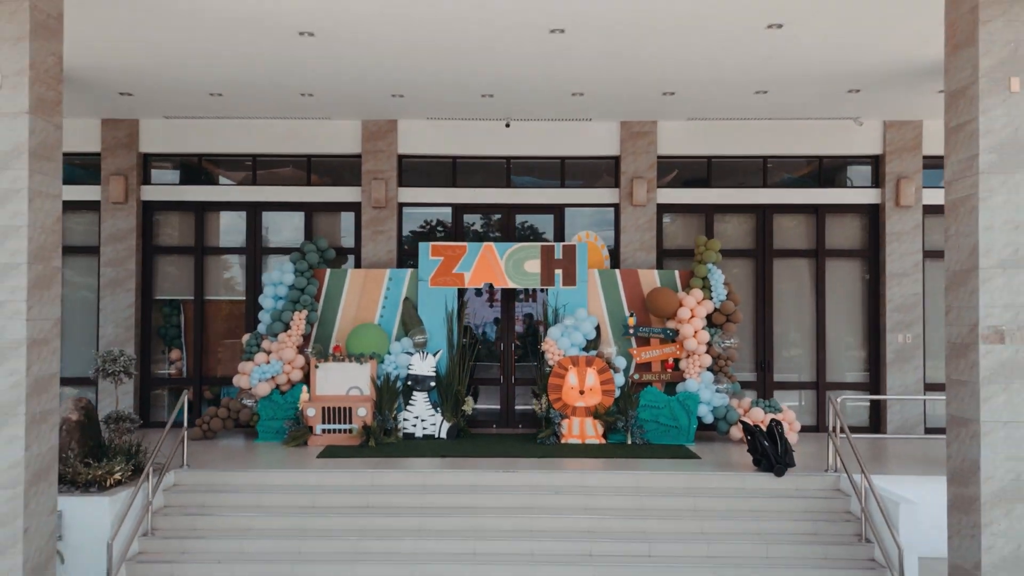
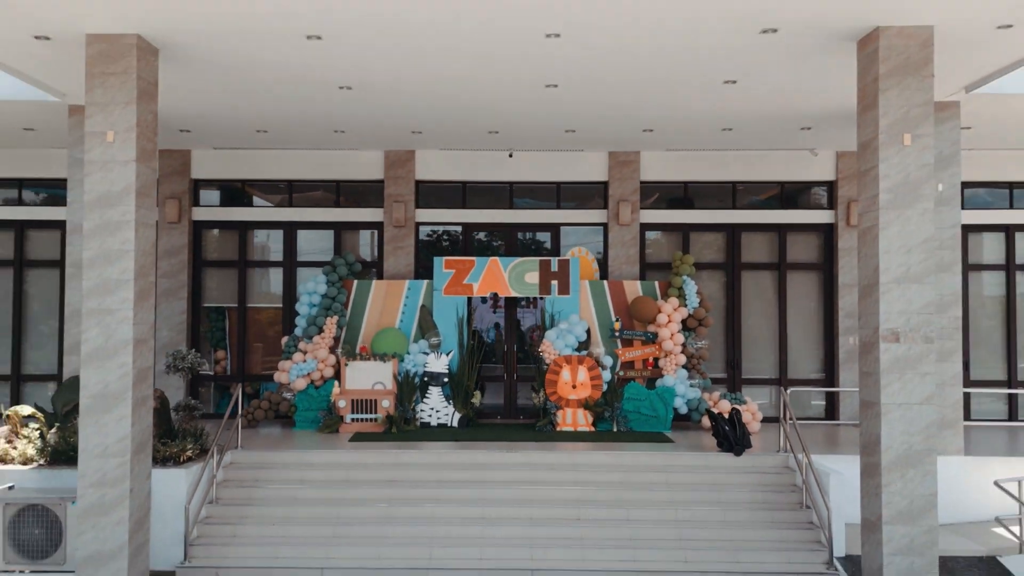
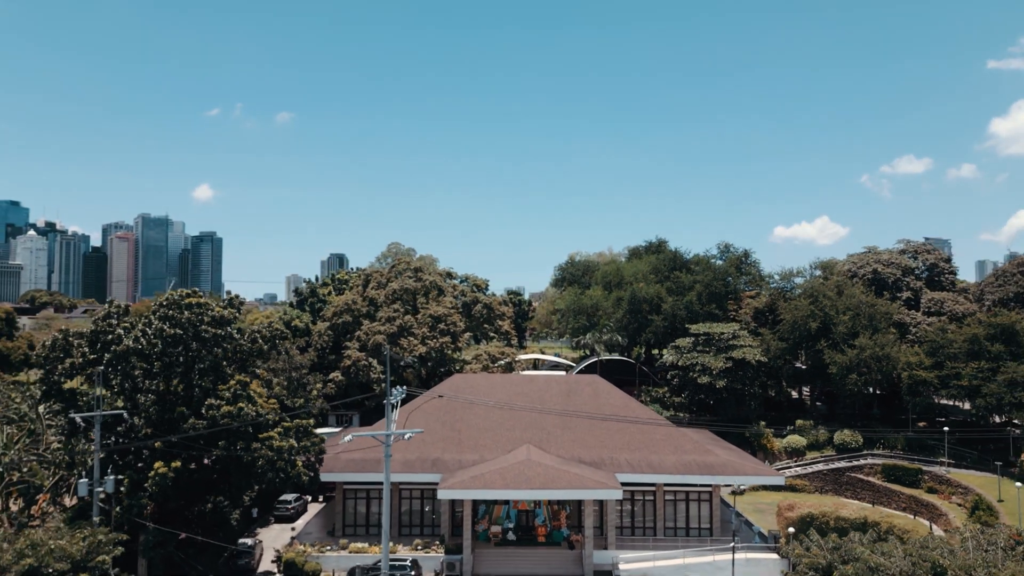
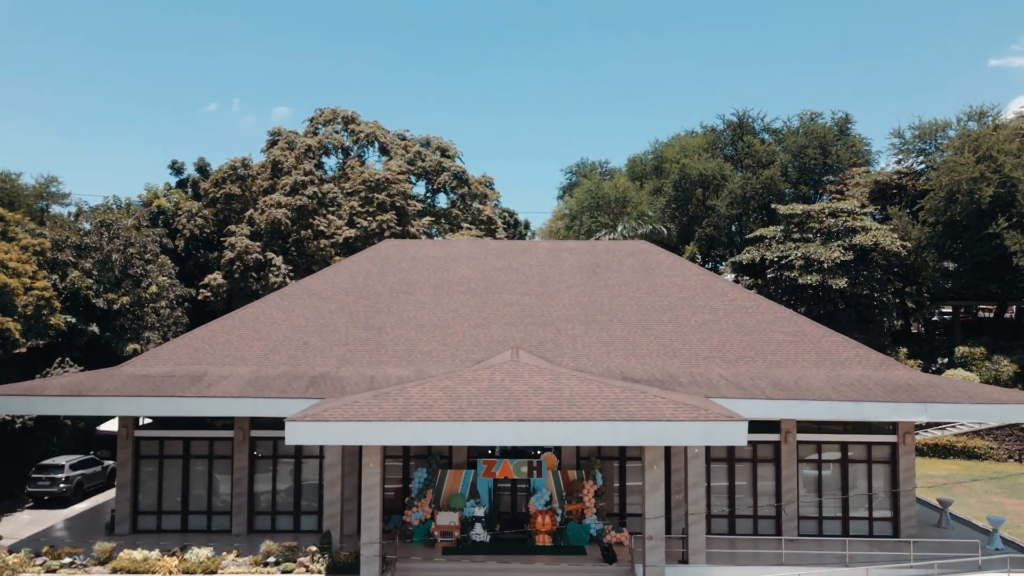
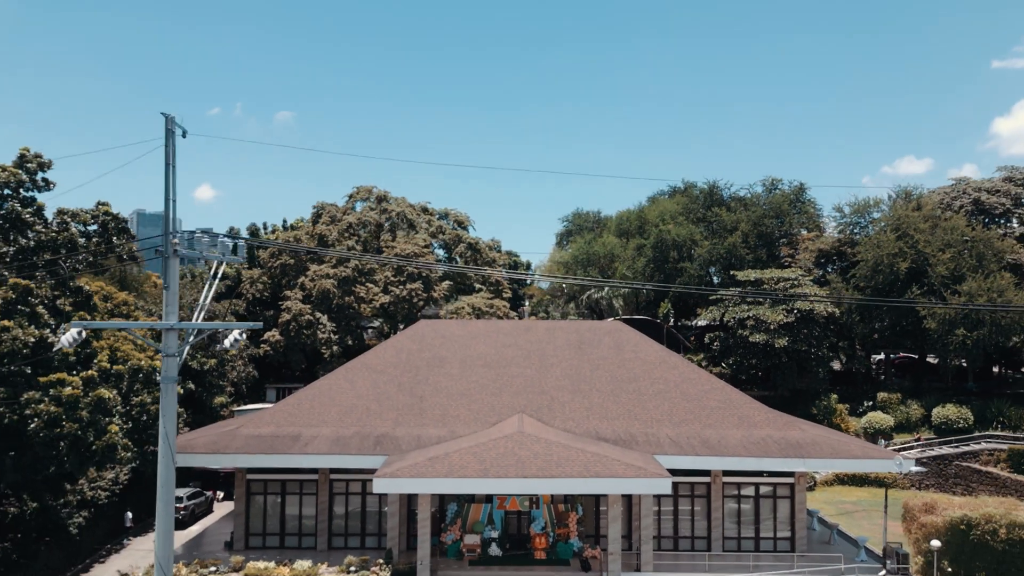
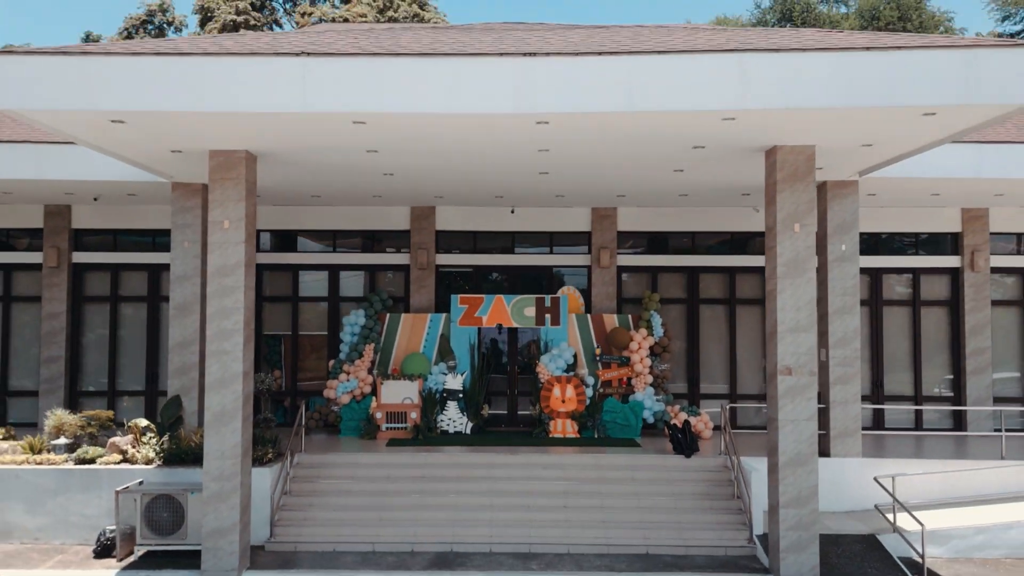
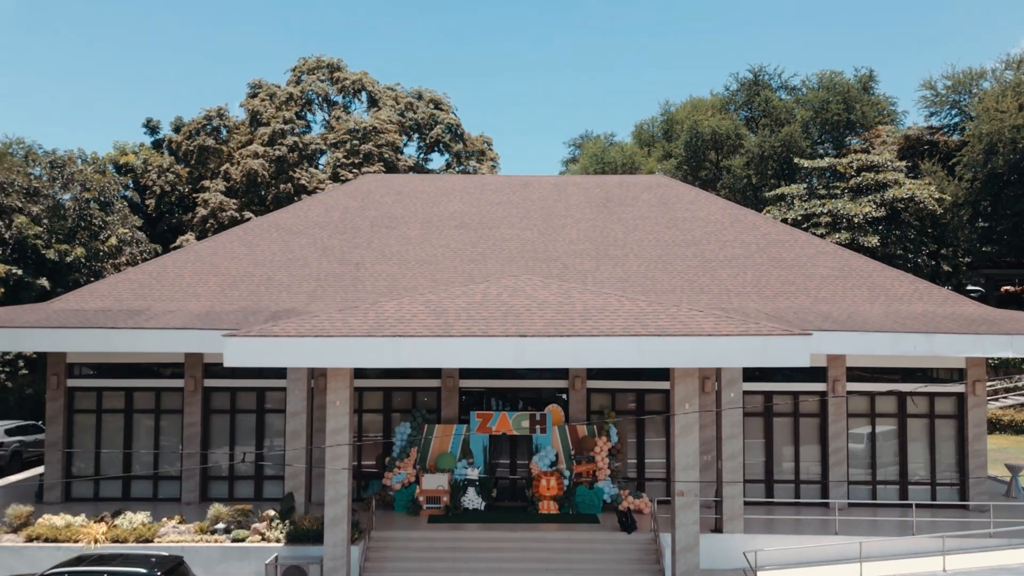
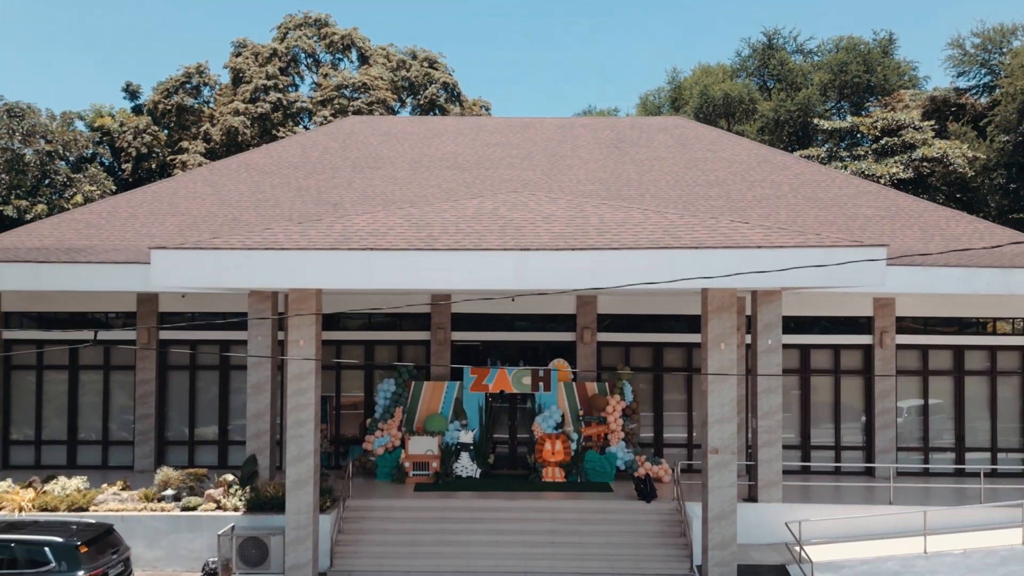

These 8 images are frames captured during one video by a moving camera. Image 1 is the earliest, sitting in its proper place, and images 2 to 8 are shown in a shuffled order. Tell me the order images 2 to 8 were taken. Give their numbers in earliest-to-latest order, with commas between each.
2, 6, 8, 7, 4, 5, 3
